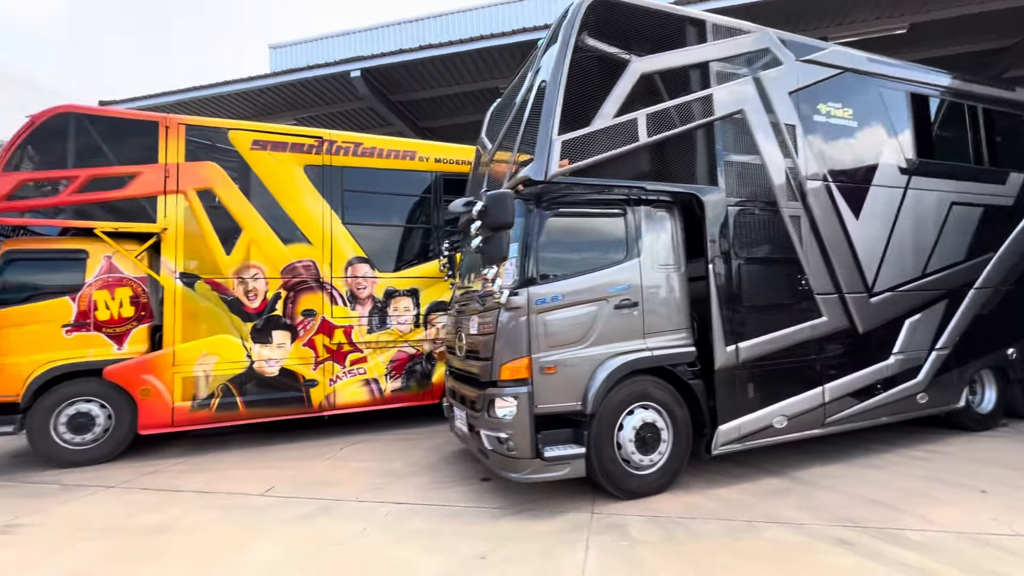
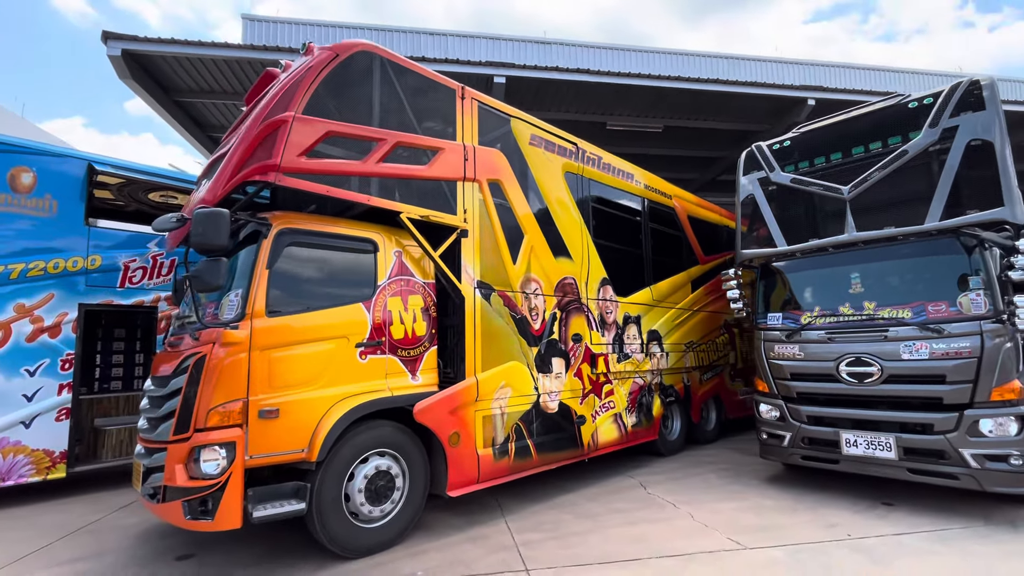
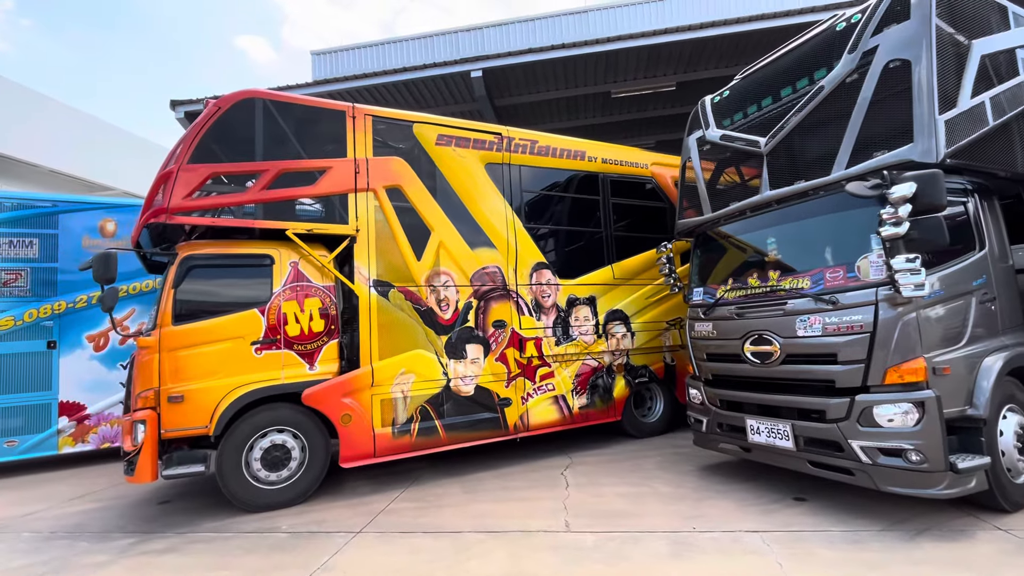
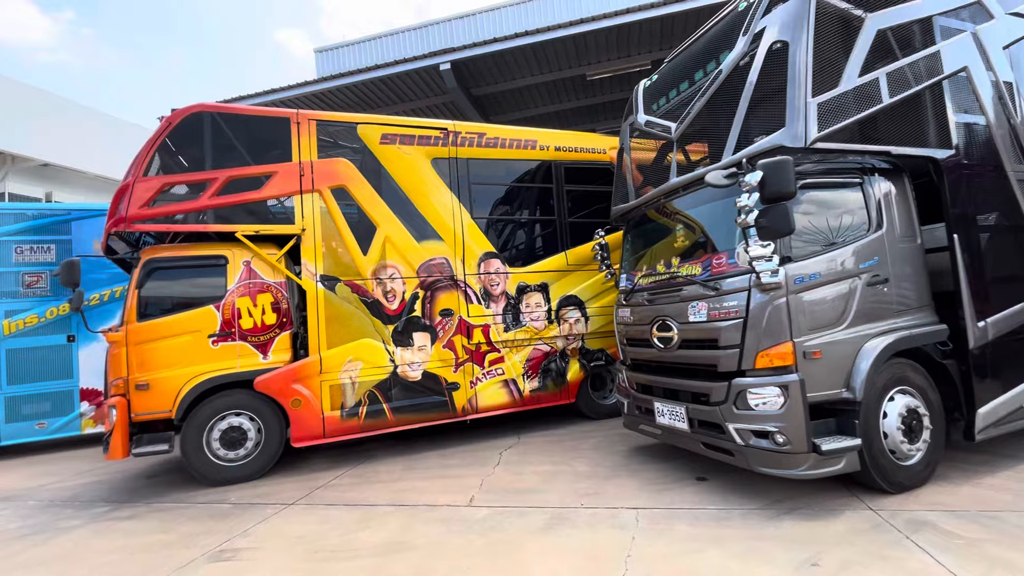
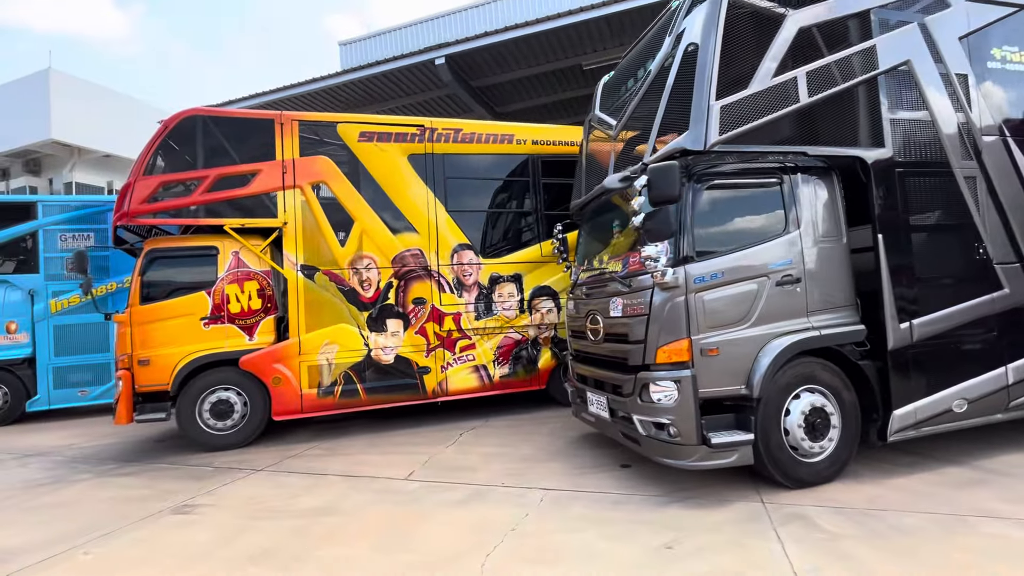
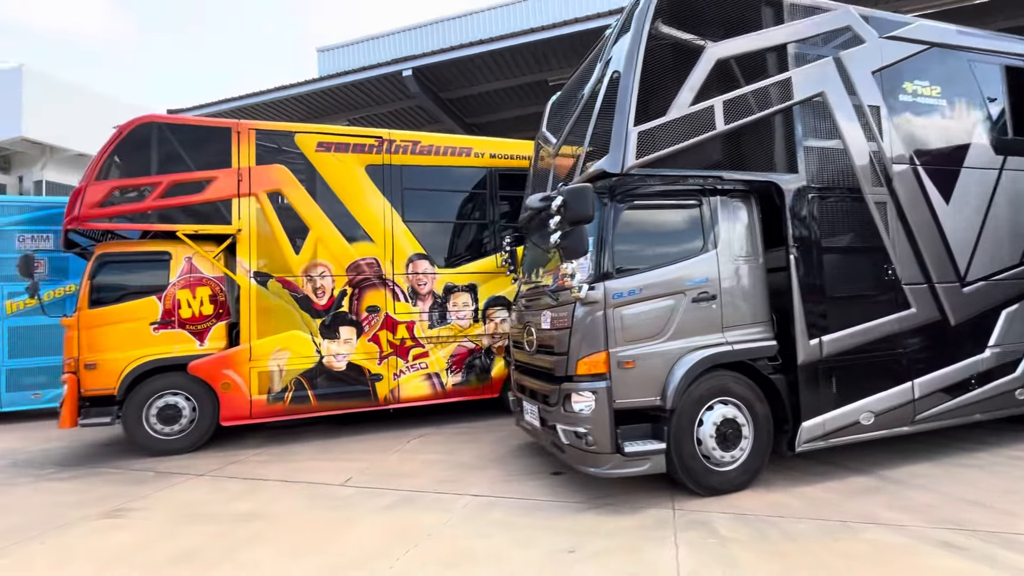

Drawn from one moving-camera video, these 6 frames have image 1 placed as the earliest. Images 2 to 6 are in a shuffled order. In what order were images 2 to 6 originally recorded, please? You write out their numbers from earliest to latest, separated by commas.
6, 5, 4, 3, 2
